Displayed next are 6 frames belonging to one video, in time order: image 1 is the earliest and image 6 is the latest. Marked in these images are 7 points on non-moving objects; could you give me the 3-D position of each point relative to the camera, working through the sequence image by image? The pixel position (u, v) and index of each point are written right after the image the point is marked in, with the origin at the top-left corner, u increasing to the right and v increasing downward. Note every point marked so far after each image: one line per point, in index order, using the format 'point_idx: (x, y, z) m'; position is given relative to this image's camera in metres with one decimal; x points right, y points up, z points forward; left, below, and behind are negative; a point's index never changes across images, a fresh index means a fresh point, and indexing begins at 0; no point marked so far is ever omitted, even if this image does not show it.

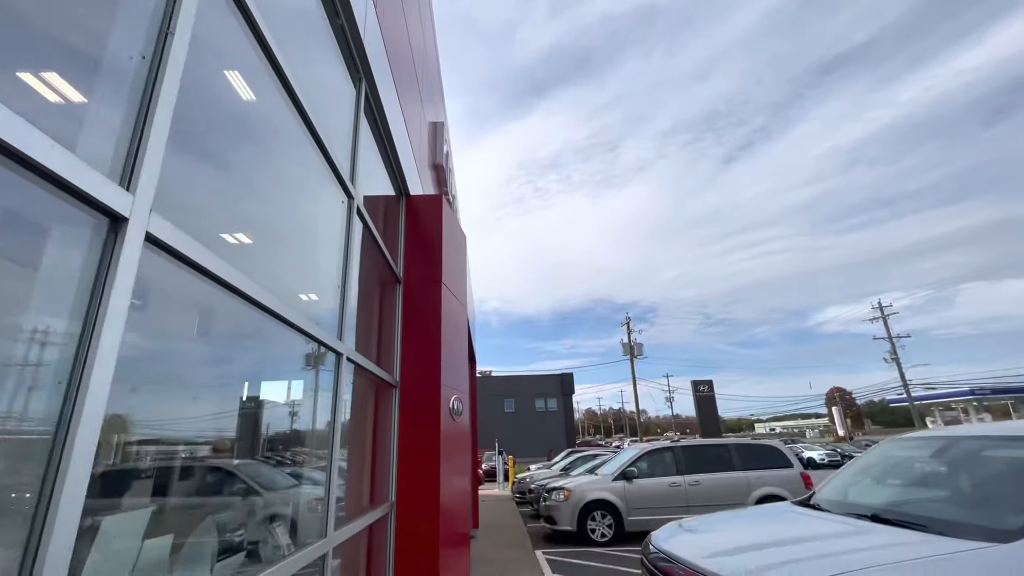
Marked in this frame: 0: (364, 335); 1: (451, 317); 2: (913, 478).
0: (-1.5, -0.5, +5.0) m
1: (-0.8, -0.4, +6.3) m
2: (+2.9, -1.4, +3.4) m
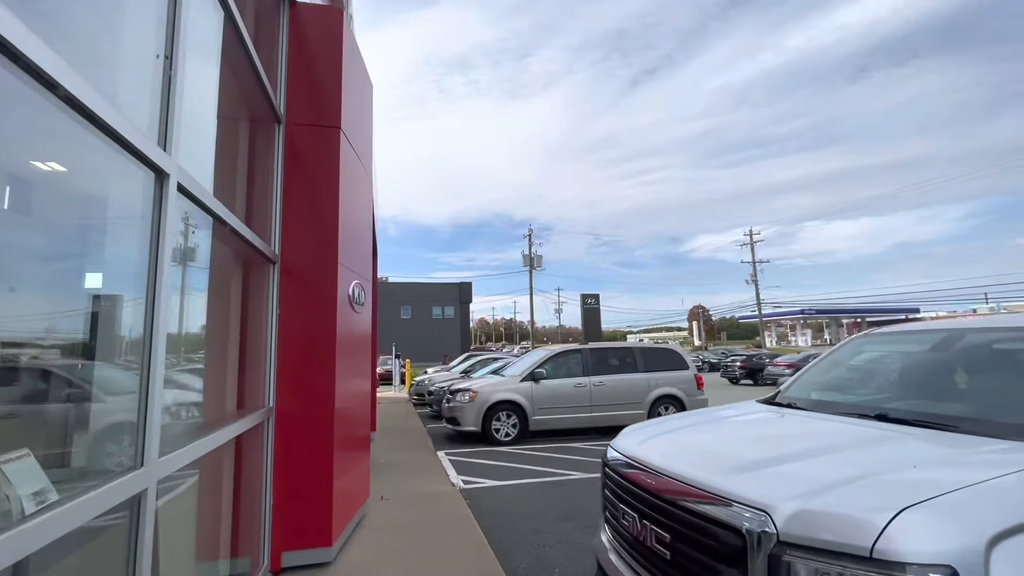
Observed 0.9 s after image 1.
0: (-2.1, +0.8, +3.5) m
1: (-1.6, +1.1, +4.9) m
2: (+2.4, -0.5, +3.1) m
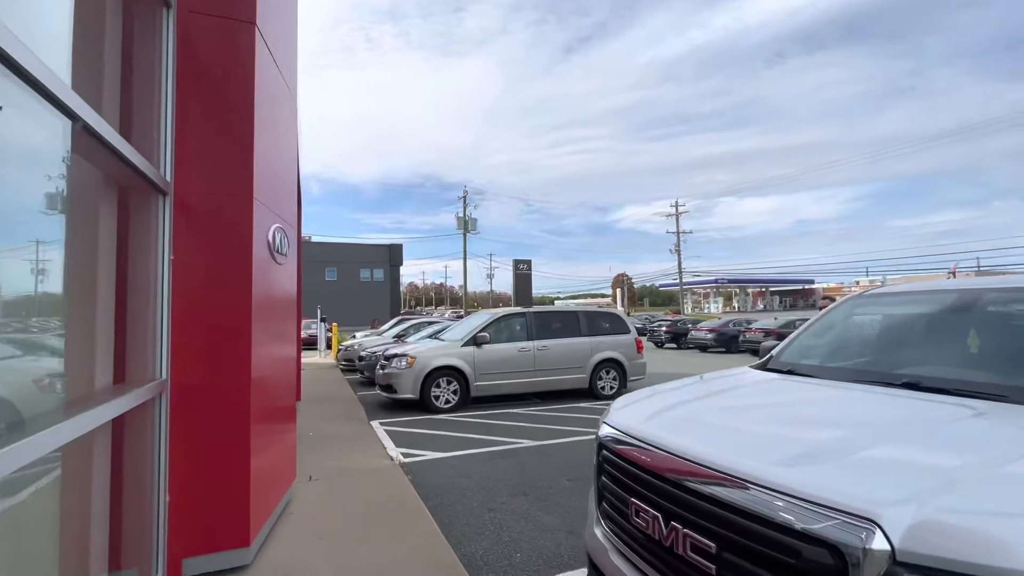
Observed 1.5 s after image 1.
0: (-2.3, +1.1, +2.5) m
1: (-2.0, +1.5, +3.9) m
2: (+2.3, -0.3, +2.8) m
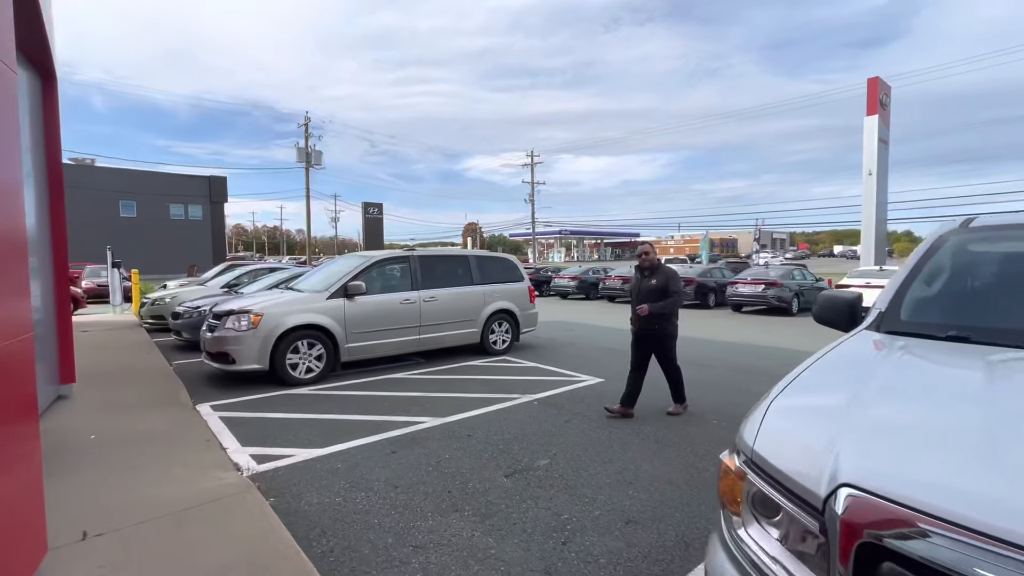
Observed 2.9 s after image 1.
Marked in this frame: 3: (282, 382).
0: (-1.9, +1.3, +0.2) m
1: (-2.0, +1.9, +1.5) m
2: (+2.3, 0.0, +2.0) m
3: (-3.3, -1.4, +7.0) m
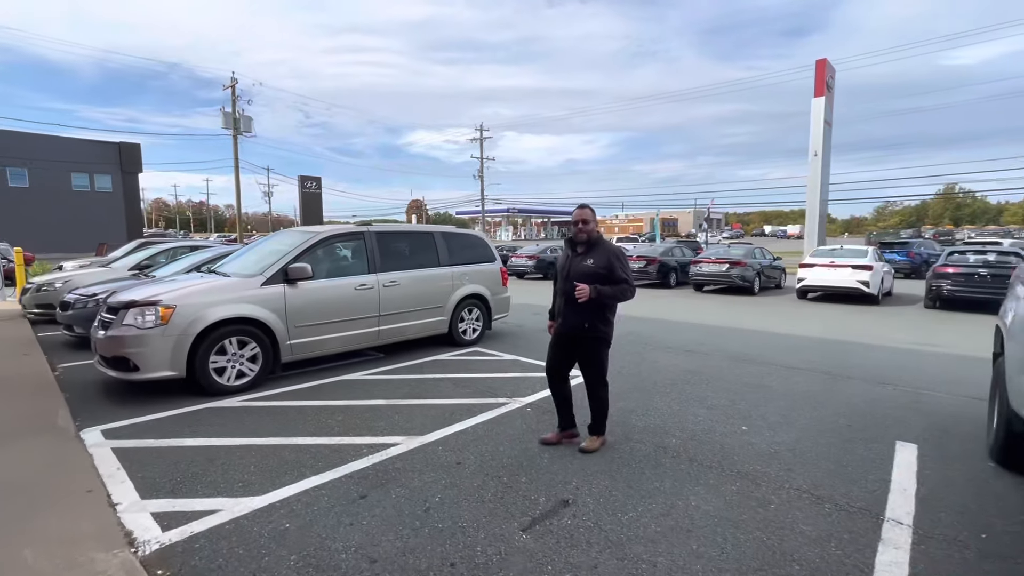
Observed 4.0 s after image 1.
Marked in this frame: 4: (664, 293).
0: (-1.3, +1.2, -1.2) m
1: (-1.6, +1.9, +0.1) m
2: (+2.7, 0.0, +1.1) m
3: (-3.5, -1.2, +5.5) m
4: (+5.6, -0.2, +17.7) m
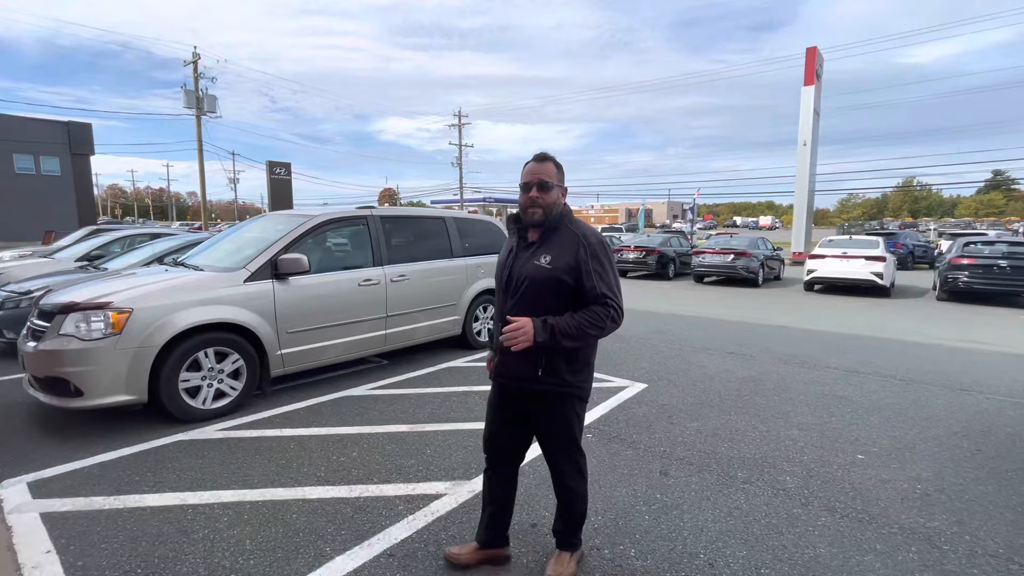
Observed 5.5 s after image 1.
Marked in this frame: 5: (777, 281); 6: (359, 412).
0: (-0.5, +1.1, -2.3) m
1: (-0.8, +1.8, -1.0) m
2: (+3.4, 0.0, +0.3) m
3: (-3.0, -1.2, +4.3) m
4: (+5.4, +0.1, +17.0) m
5: (+9.7, +0.3, +17.6) m
6: (-1.5, -1.2, +4.7) m
